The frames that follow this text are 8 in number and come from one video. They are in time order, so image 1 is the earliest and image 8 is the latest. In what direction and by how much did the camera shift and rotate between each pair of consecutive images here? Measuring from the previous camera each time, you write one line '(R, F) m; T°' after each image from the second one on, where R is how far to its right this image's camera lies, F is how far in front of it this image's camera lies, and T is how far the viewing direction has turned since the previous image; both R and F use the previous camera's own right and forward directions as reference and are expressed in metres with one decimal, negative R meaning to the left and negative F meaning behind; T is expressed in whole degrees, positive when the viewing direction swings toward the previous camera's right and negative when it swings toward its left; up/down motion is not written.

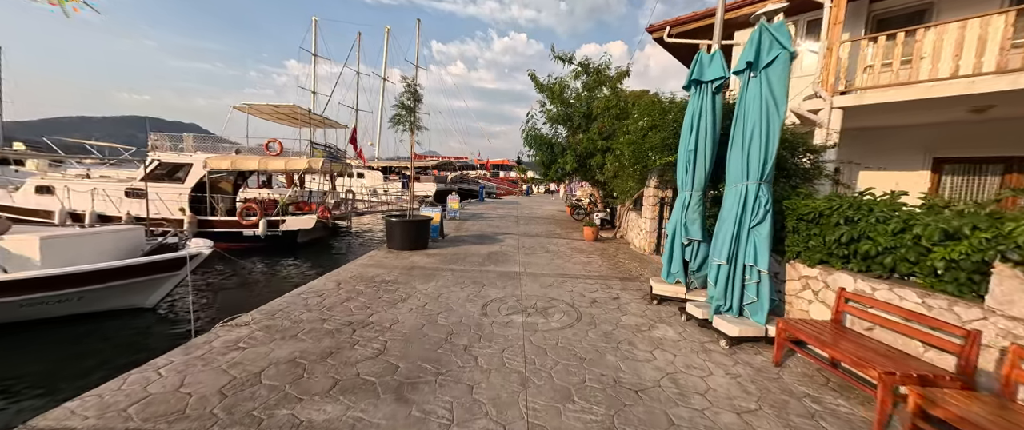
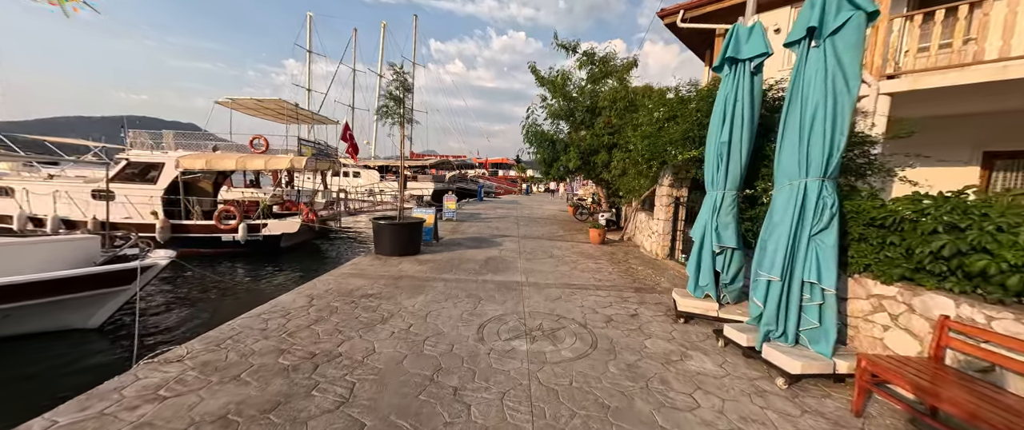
(0.0, +0.8) m; 0°
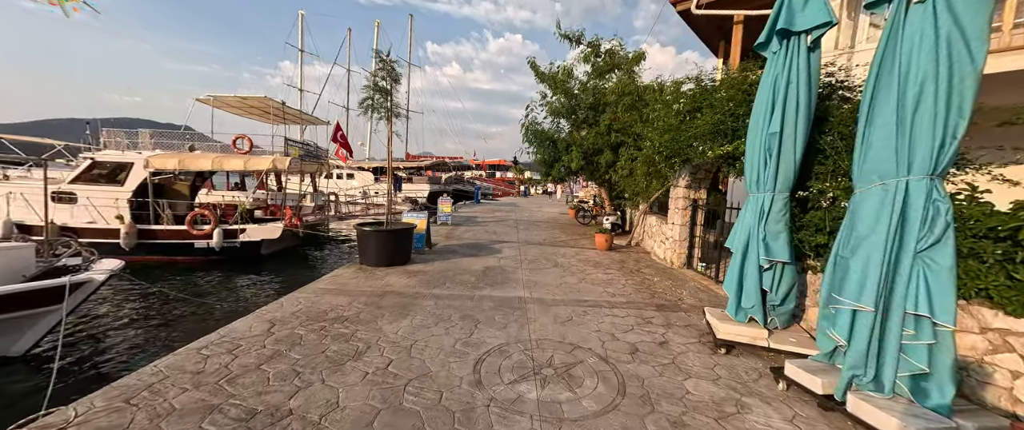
(-0.1, +0.8) m; 0°
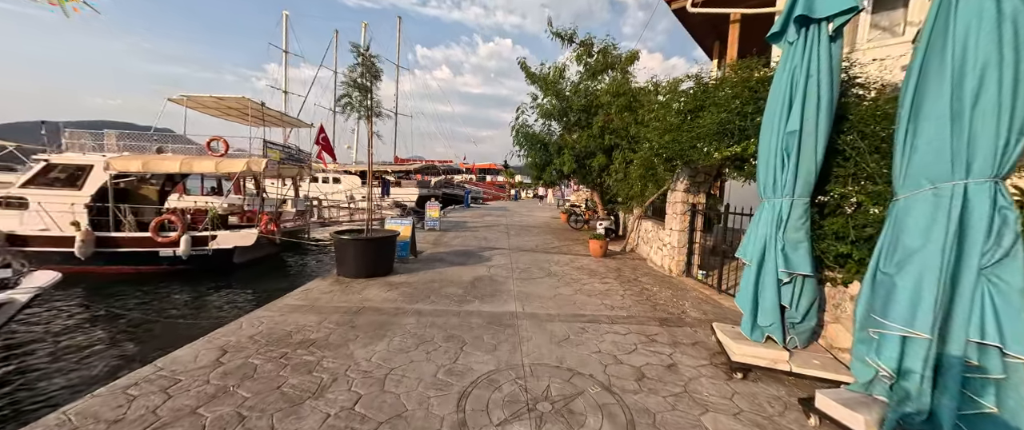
(0.0, +0.4) m; +2°
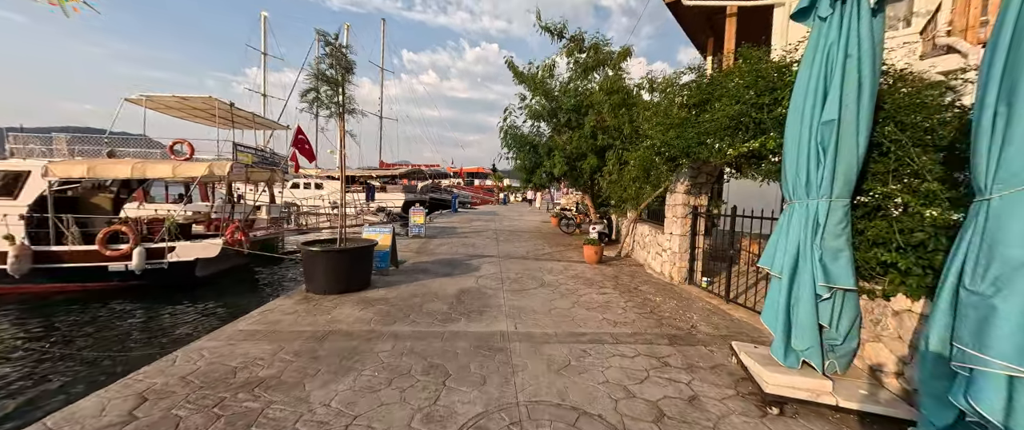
(0.0, +0.6) m; +2°
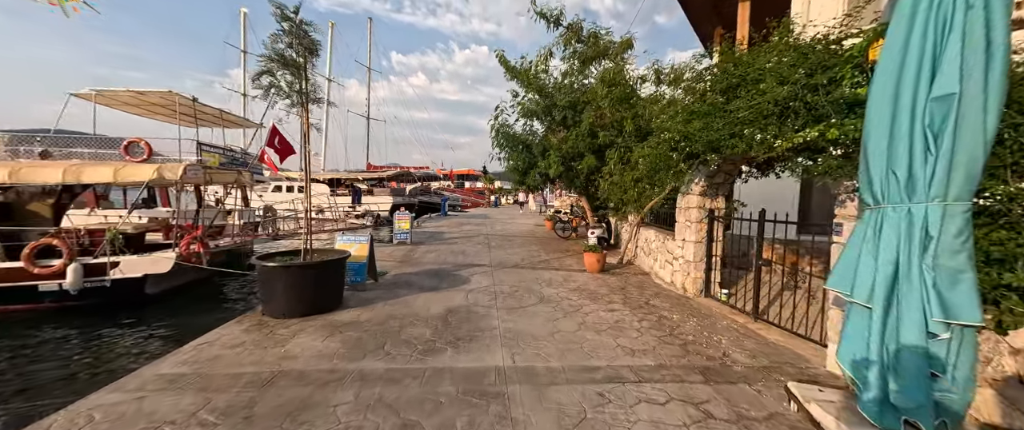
(0.0, +0.8) m; +1°
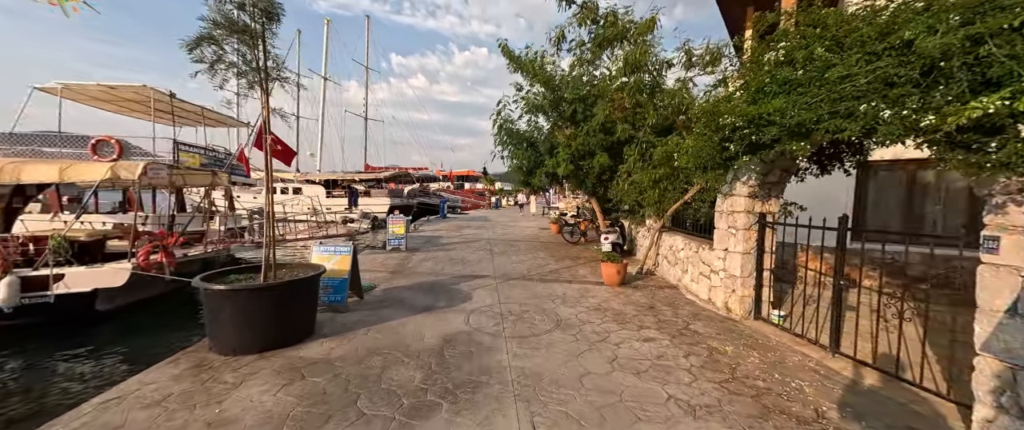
(-0.1, +1.0) m; 0°
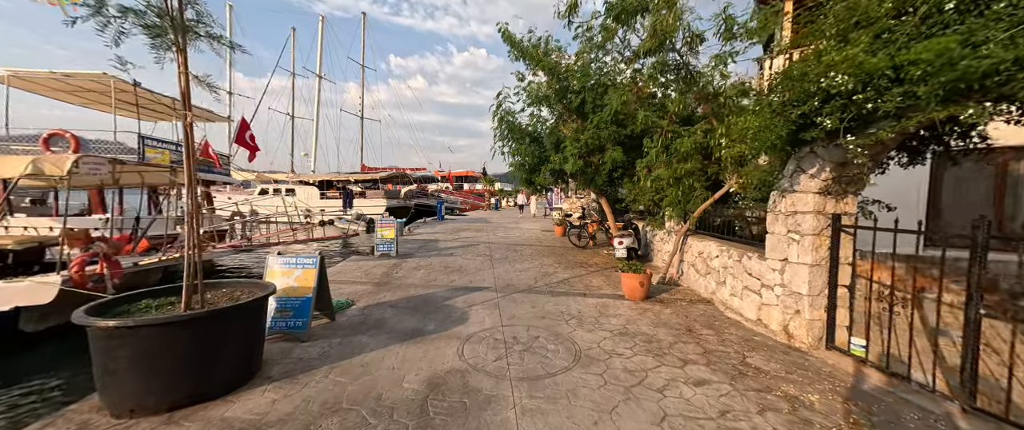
(-0.1, +1.0) m; 0°
